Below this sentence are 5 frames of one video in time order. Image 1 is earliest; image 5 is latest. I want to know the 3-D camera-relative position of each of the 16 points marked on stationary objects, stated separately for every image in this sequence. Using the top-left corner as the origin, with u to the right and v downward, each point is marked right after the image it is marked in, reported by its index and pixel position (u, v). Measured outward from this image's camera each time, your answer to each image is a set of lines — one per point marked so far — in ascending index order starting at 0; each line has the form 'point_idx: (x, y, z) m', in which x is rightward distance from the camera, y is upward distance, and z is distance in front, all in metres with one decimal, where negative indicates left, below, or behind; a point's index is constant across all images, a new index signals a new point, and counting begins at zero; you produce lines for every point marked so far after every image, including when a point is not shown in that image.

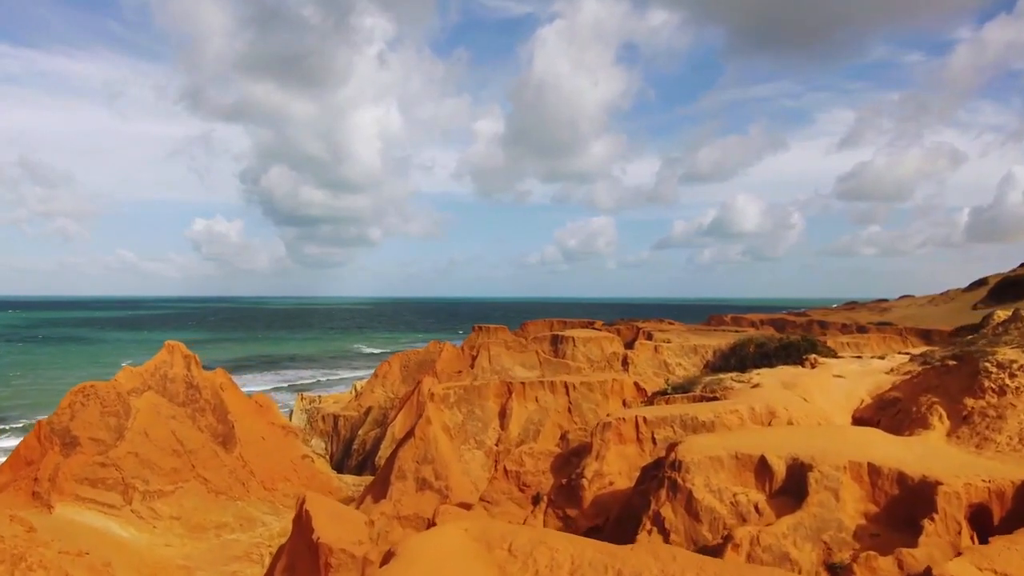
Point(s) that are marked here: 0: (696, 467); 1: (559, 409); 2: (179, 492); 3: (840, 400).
0: (+2.4, -2.3, +8.1) m
1: (+1.1, -2.9, +14.8) m
2: (-8.4, -5.2, +15.9) m
3: (+6.5, -2.3, +12.5) m
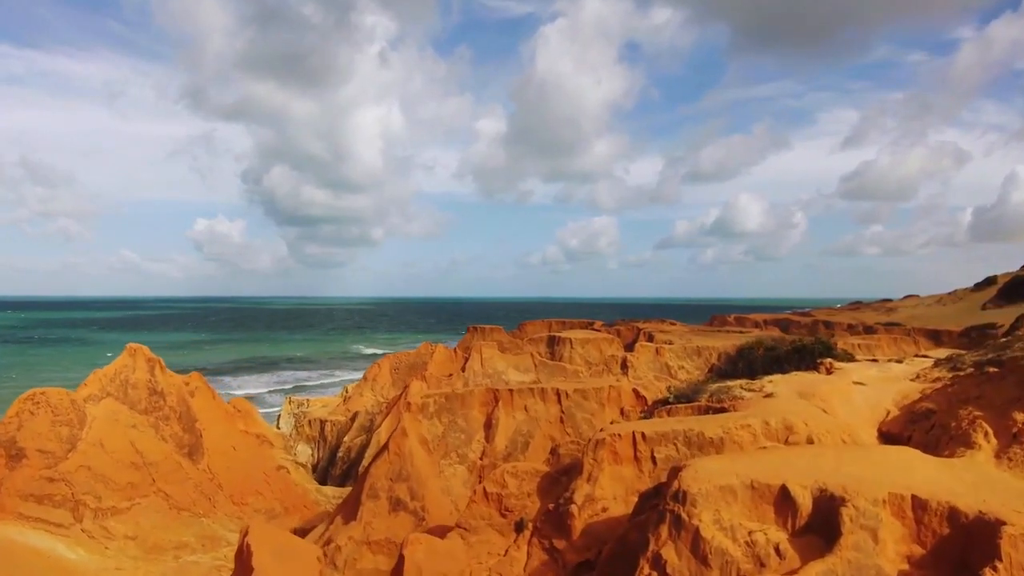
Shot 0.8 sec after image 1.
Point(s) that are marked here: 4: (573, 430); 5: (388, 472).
0: (+2.1, -2.3, +6.7) m
1: (+0.8, -2.8, +13.5) m
2: (-8.7, -5.1, +14.6) m
3: (+6.2, -2.2, +11.2) m
4: (+1.3, -3.0, +13.4) m
5: (-2.3, -3.5, +11.9) m
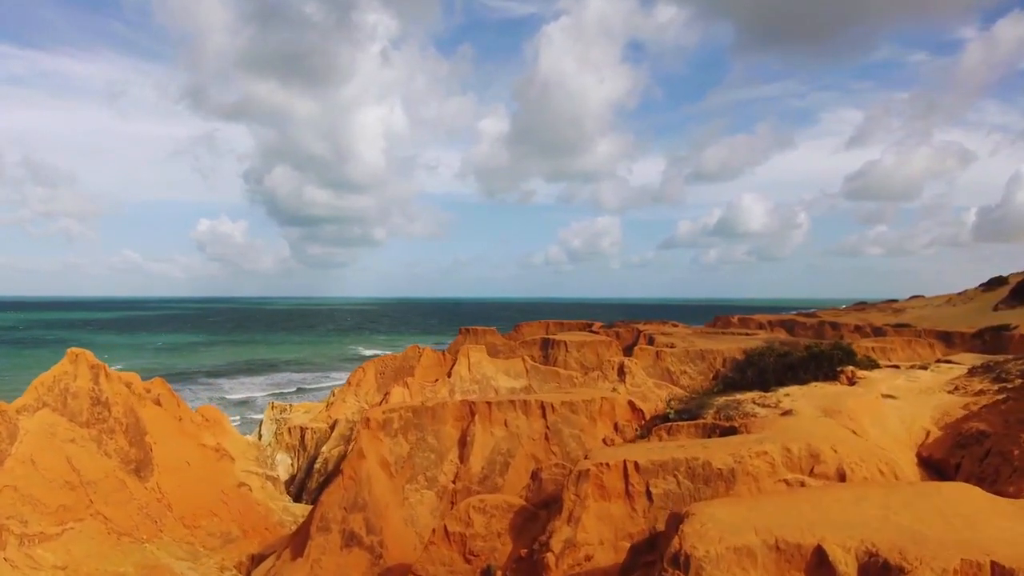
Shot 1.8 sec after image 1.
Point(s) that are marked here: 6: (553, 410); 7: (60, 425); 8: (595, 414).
0: (+1.6, -2.2, +5.1) m
1: (+0.4, -2.8, +11.8) m
2: (-9.1, -5.1, +13.0) m
3: (+5.8, -2.2, +9.5) m
4: (+0.9, -3.0, +11.7) m
5: (-2.8, -3.4, +10.2) m
6: (+0.8, -2.3, +12.0) m
7: (-10.4, -3.1, +14.4) m
8: (+1.6, -2.5, +12.2) m
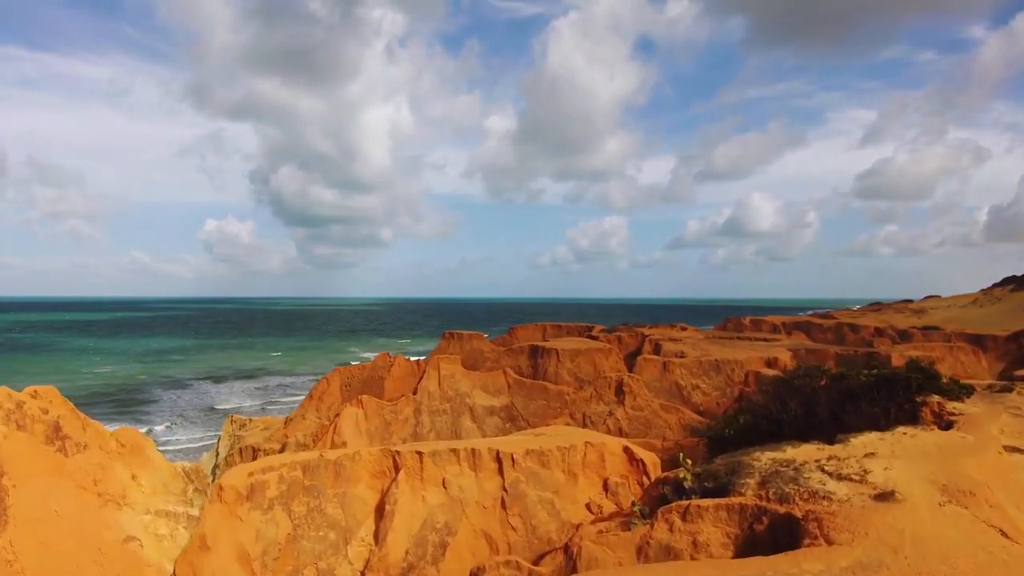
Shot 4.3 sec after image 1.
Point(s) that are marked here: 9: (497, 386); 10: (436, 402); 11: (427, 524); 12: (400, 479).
0: (+0.8, -2.2, +1.3) m
1: (-0.3, -2.8, +8.1) m
2: (-9.9, -5.1, +9.4) m
3: (+5.0, -2.2, +5.7) m
4: (+0.1, -3.0, +8.0) m
5: (-3.5, -3.4, +6.5) m
6: (0.0, -2.3, +8.3) m
7: (-11.1, -3.1, +10.8) m
8: (+0.9, -2.4, +8.5) m
9: (-0.4, -3.0, +19.2) m
10: (-2.2, -3.3, +18.5) m
11: (-1.1, -3.0, +7.9) m
12: (-1.4, -2.5, +8.1) m
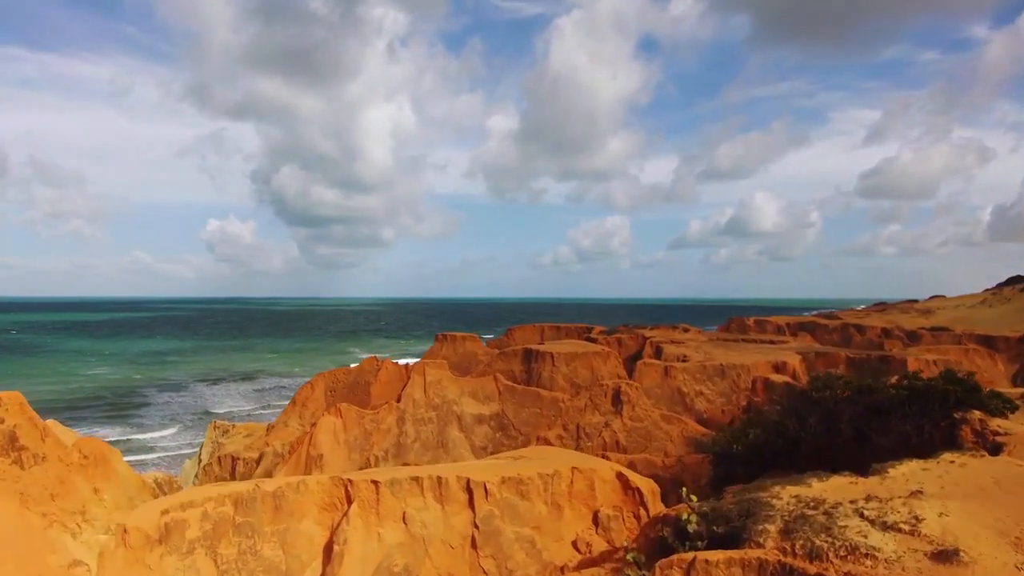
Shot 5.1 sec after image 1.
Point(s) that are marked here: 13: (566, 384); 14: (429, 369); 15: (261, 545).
0: (+0.4, -2.2, +0.1) m
1: (-0.7, -2.8, +6.9) m
2: (-10.2, -5.1, +8.2) m
3: (+4.7, -2.2, +4.5) m
4: (-0.2, -3.0, +6.8) m
5: (-3.8, -3.4, +5.3) m
6: (-0.3, -2.3, +7.1) m
7: (-11.4, -3.1, +9.6) m
8: (+0.6, -2.4, +7.3) m
9: (-0.7, -3.0, +18.0) m
10: (-2.5, -3.3, +17.3) m
11: (-1.4, -3.0, +6.7) m
12: (-1.7, -2.5, +6.9) m
13: (+1.7, -3.0, +19.6) m
14: (-2.4, -2.4, +18.2) m
15: (-2.6, -2.7, +6.7) m
